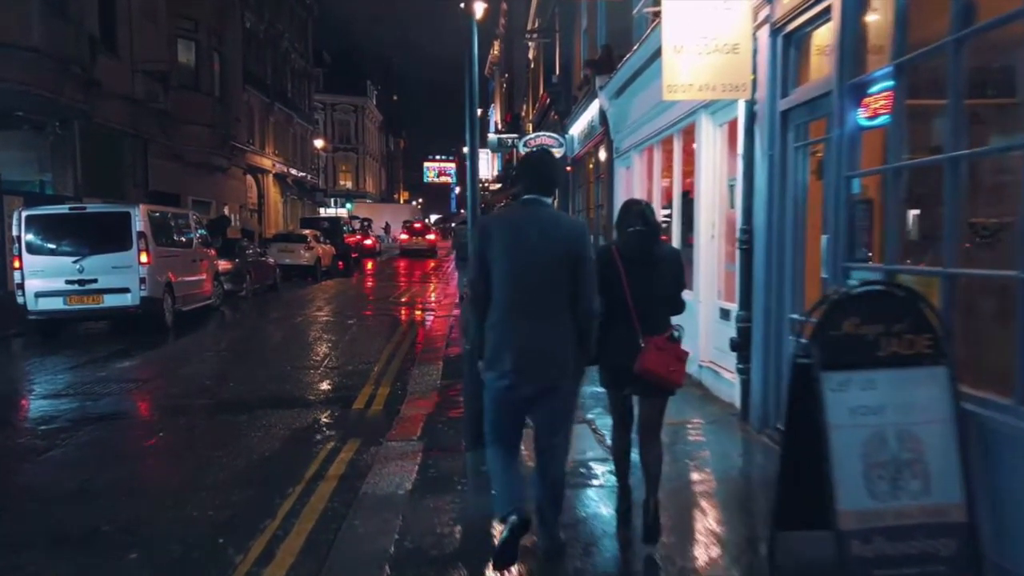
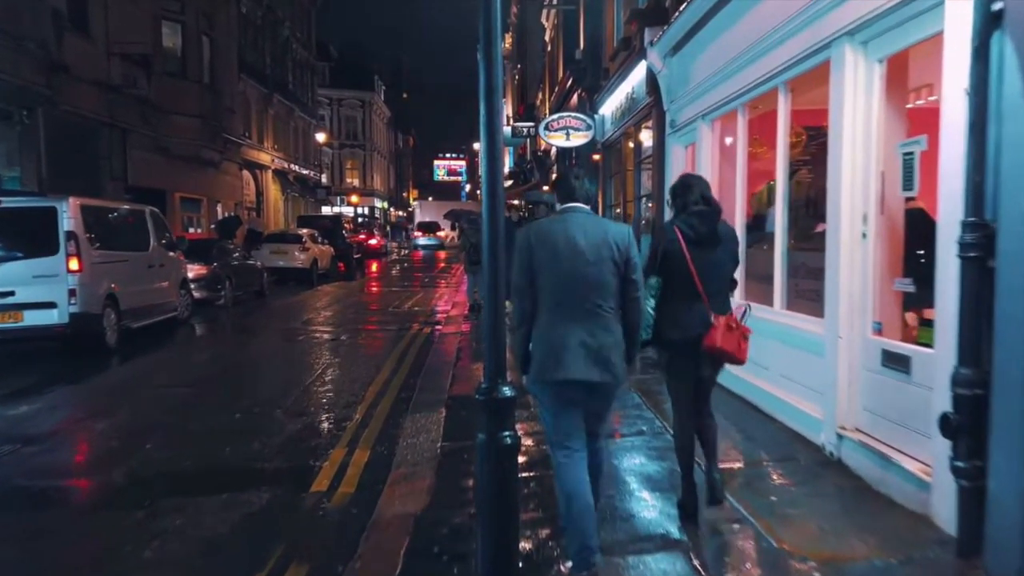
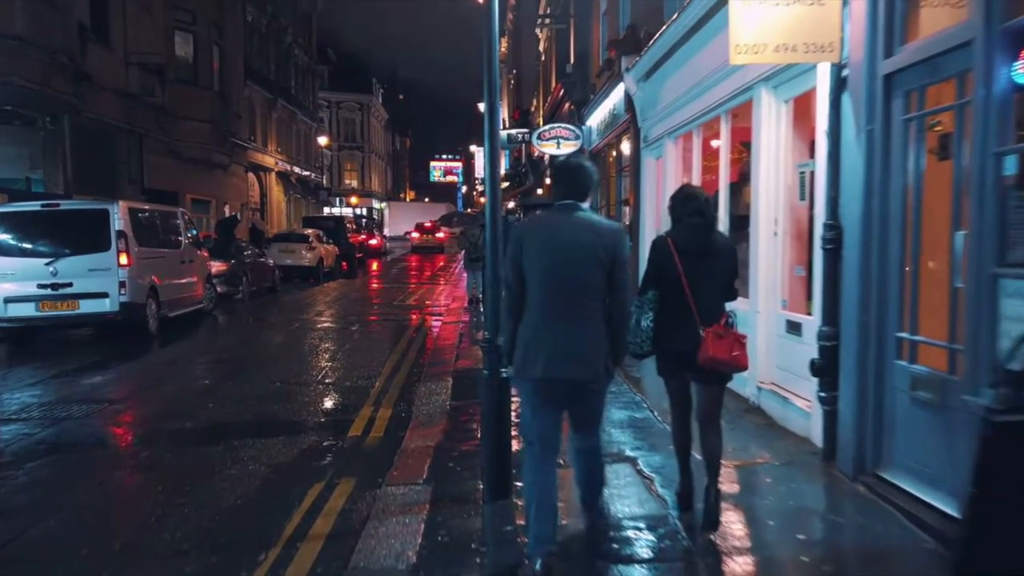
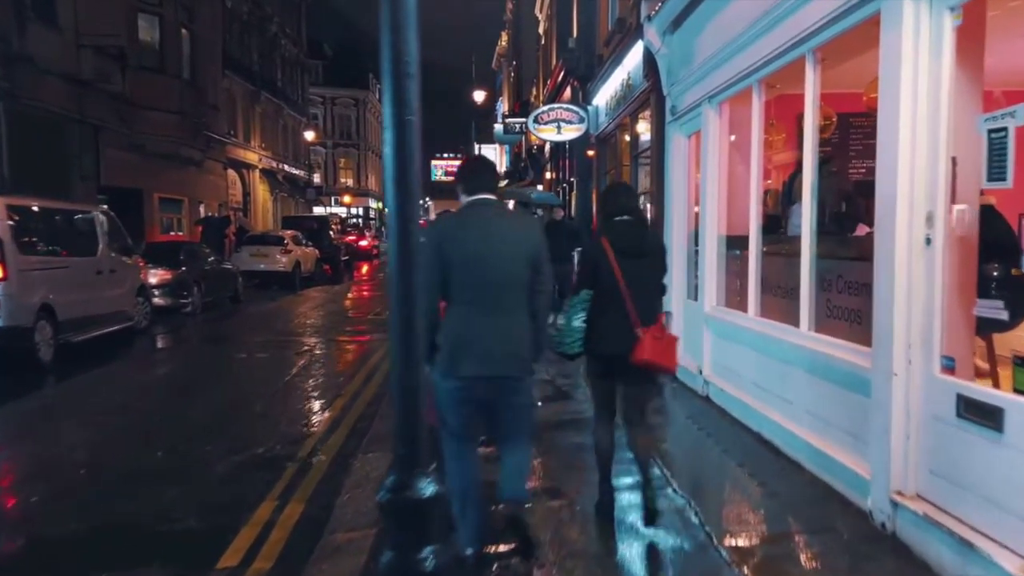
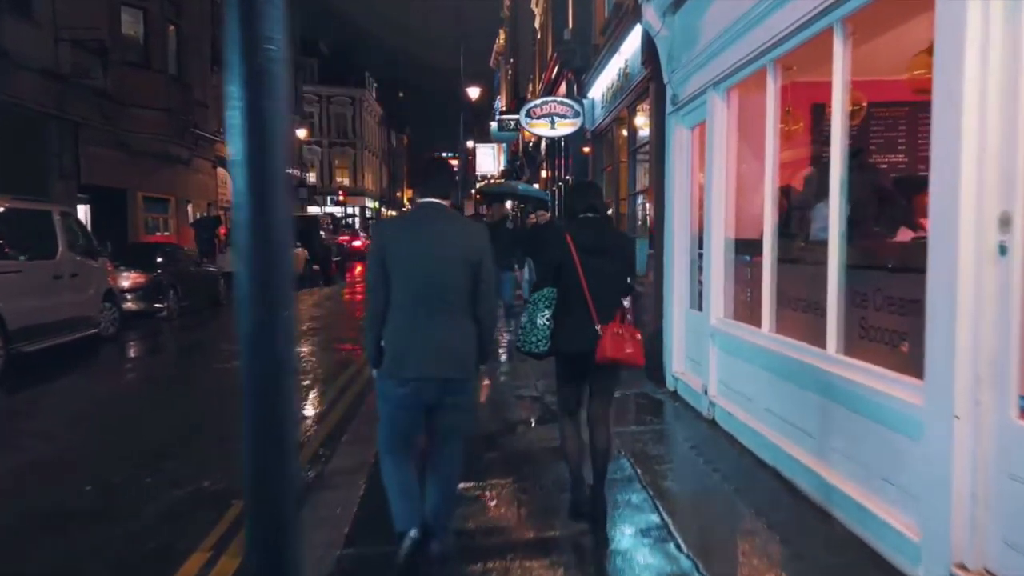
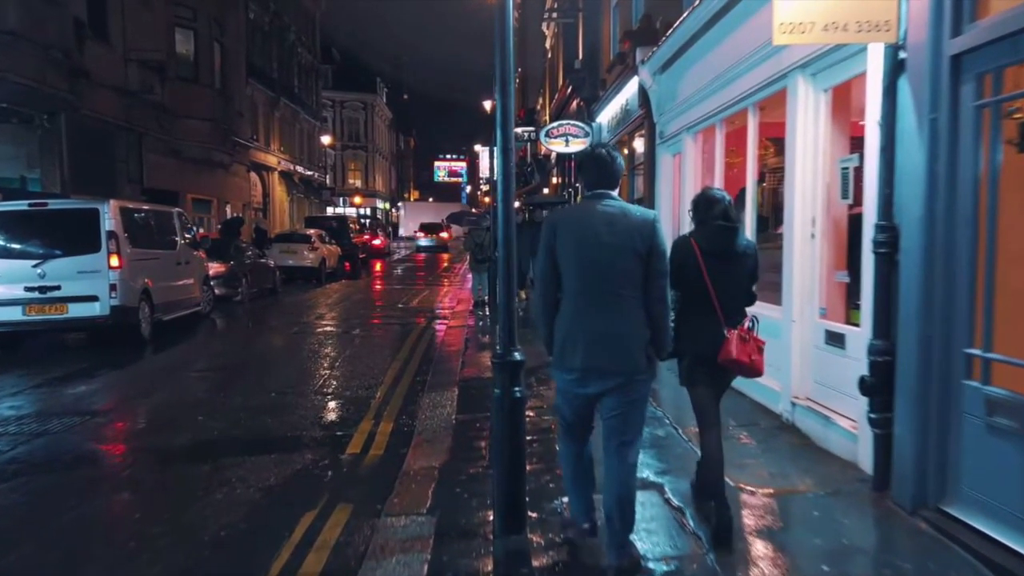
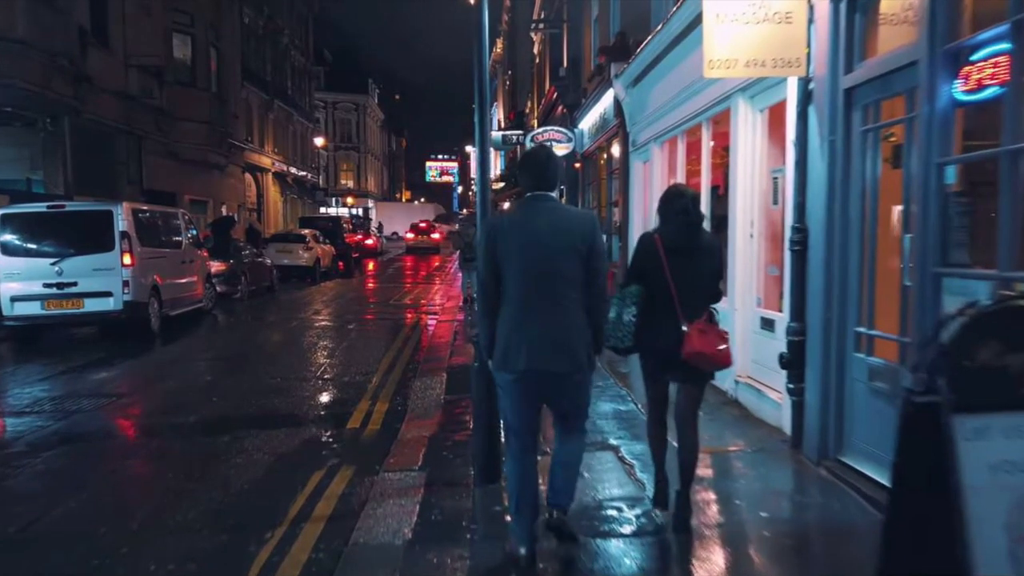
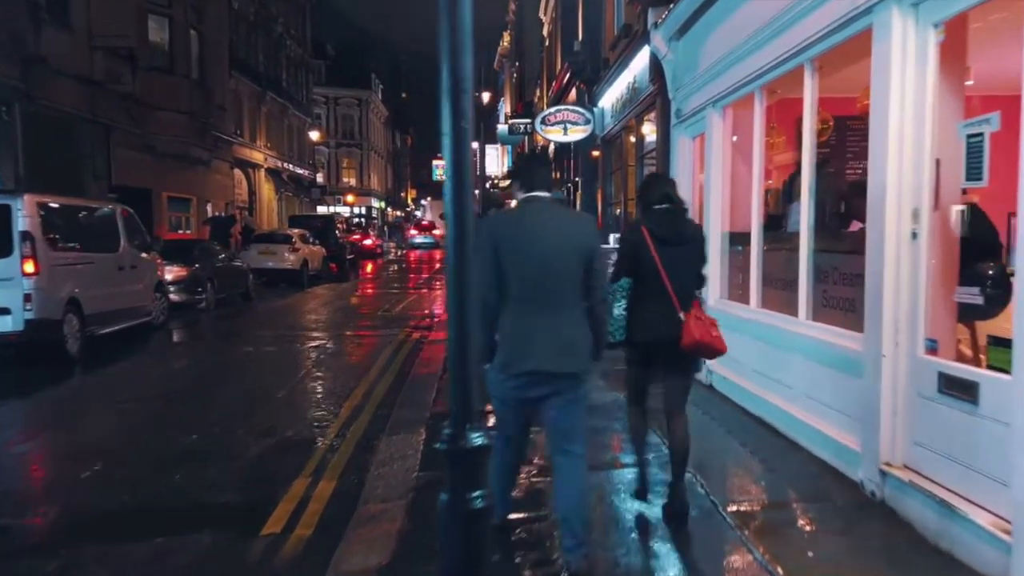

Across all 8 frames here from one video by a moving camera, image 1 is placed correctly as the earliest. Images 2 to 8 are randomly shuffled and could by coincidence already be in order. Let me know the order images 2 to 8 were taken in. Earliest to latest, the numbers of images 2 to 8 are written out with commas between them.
7, 3, 6, 2, 8, 4, 5
